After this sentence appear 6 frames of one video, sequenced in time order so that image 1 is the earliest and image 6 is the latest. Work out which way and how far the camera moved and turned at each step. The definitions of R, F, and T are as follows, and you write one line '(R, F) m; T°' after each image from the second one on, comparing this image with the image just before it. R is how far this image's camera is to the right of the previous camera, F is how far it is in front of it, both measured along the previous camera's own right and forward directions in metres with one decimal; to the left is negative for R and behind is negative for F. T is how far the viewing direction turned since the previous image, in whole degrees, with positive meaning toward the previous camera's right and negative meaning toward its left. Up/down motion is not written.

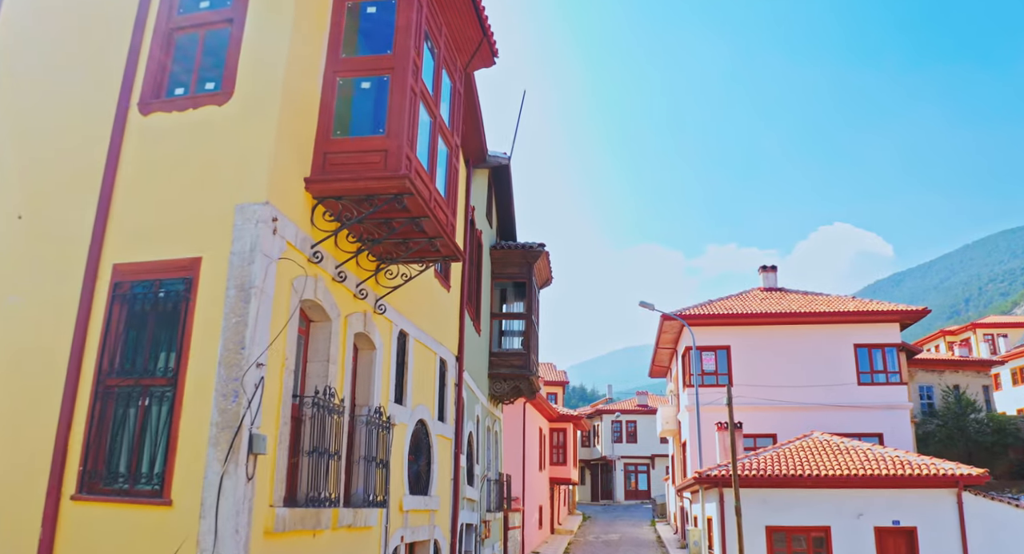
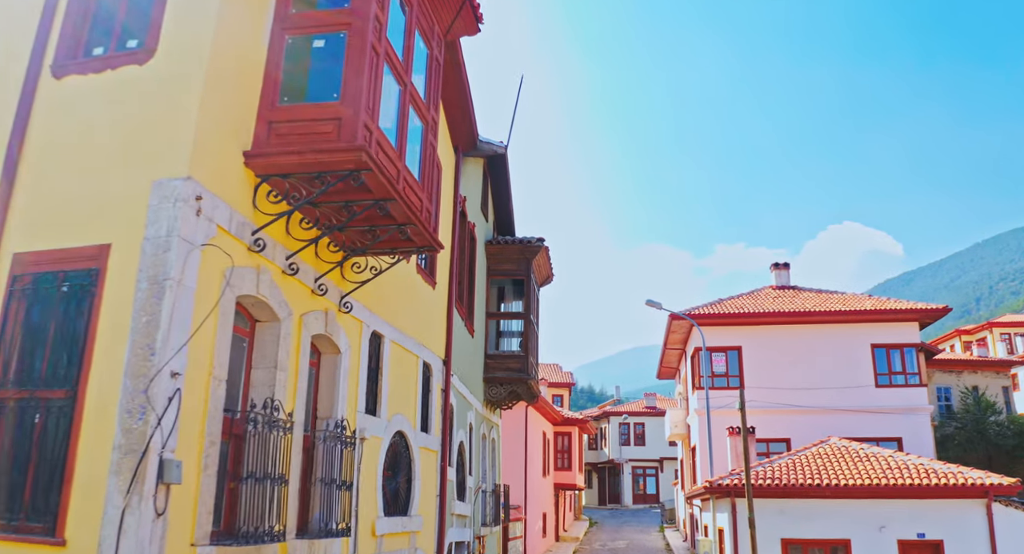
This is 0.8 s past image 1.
(+0.3, +1.4) m; -1°
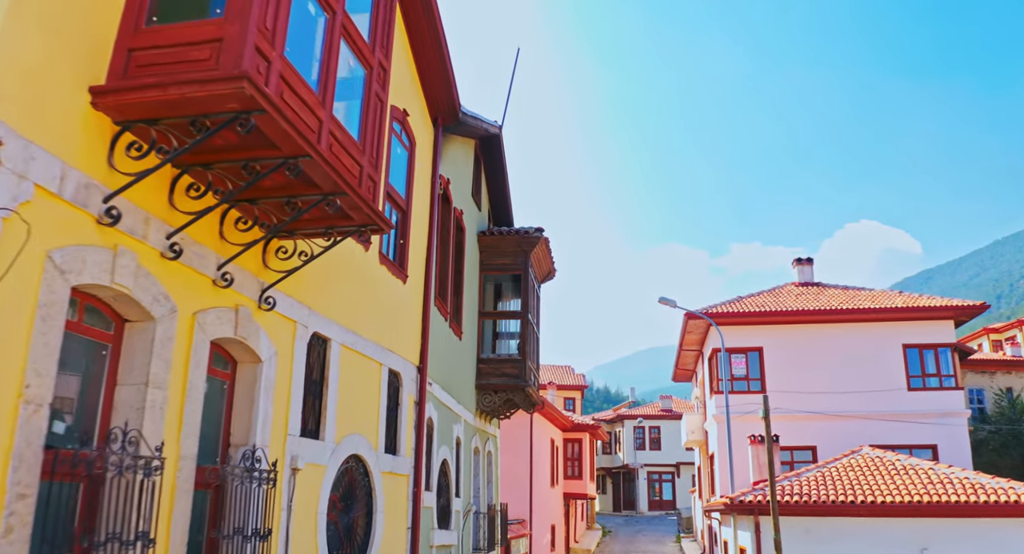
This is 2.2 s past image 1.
(+0.5, +2.1) m; -1°
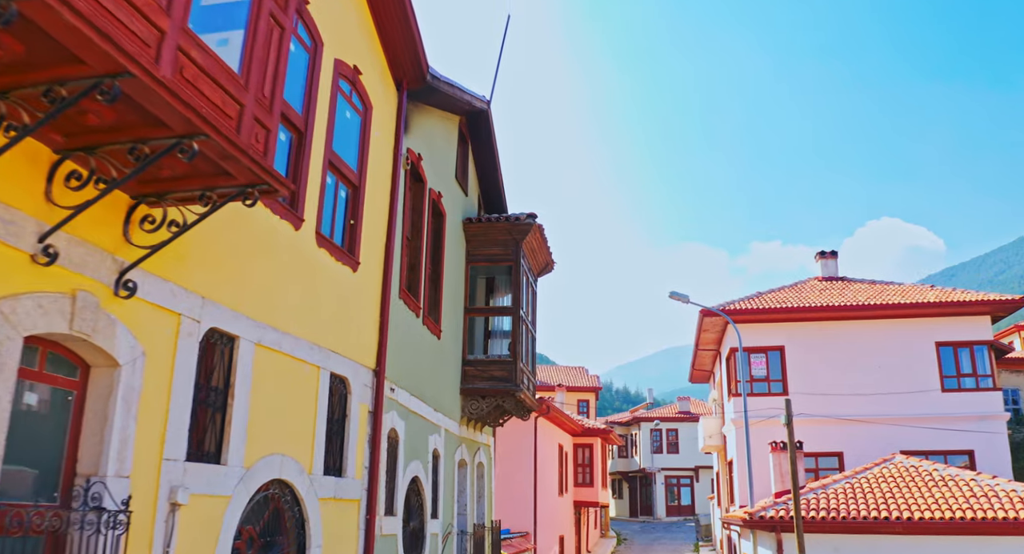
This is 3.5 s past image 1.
(+0.6, +1.9) m; -1°
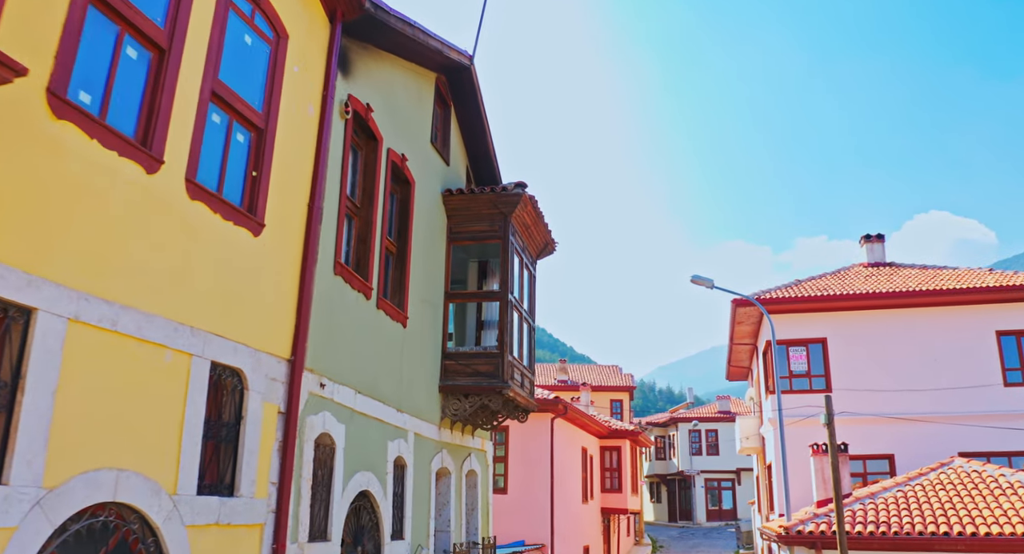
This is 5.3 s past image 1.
(+0.9, +2.1) m; -3°
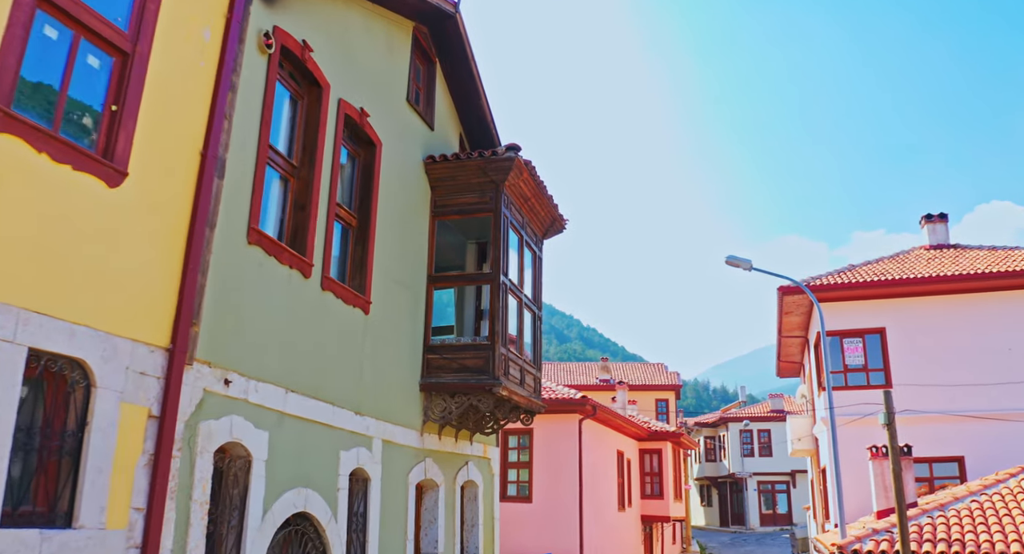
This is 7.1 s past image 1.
(+0.8, +1.9) m; -4°
